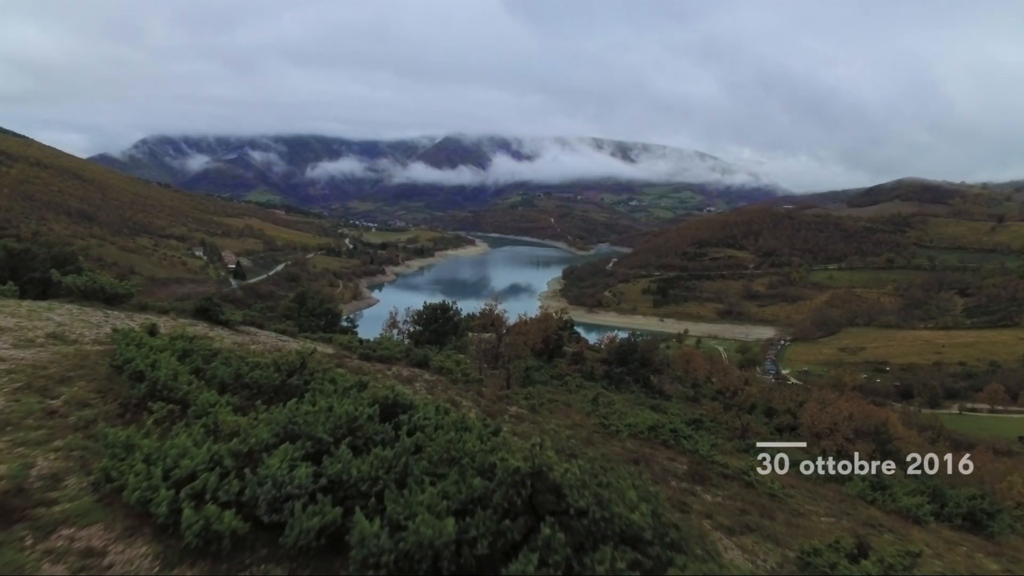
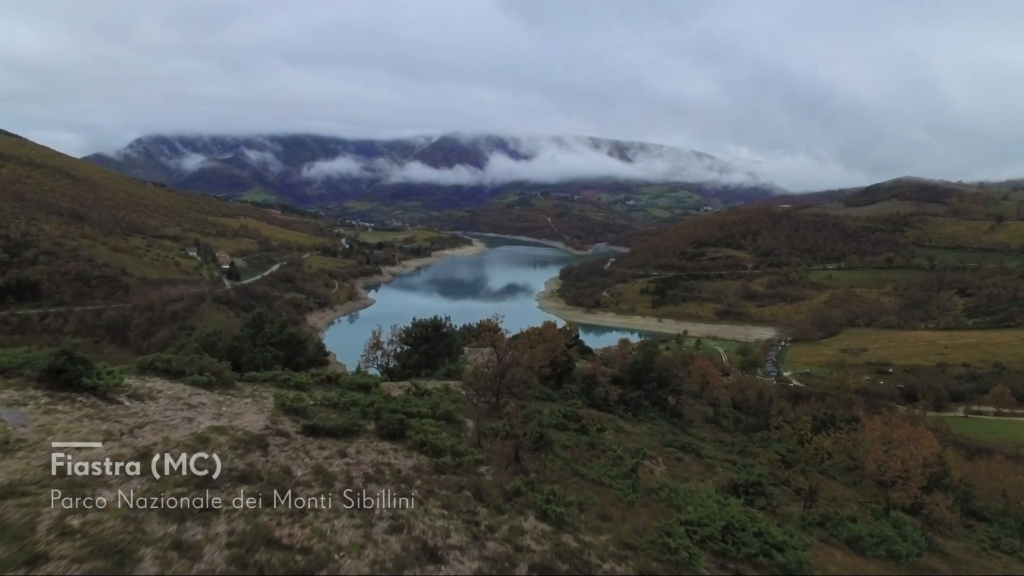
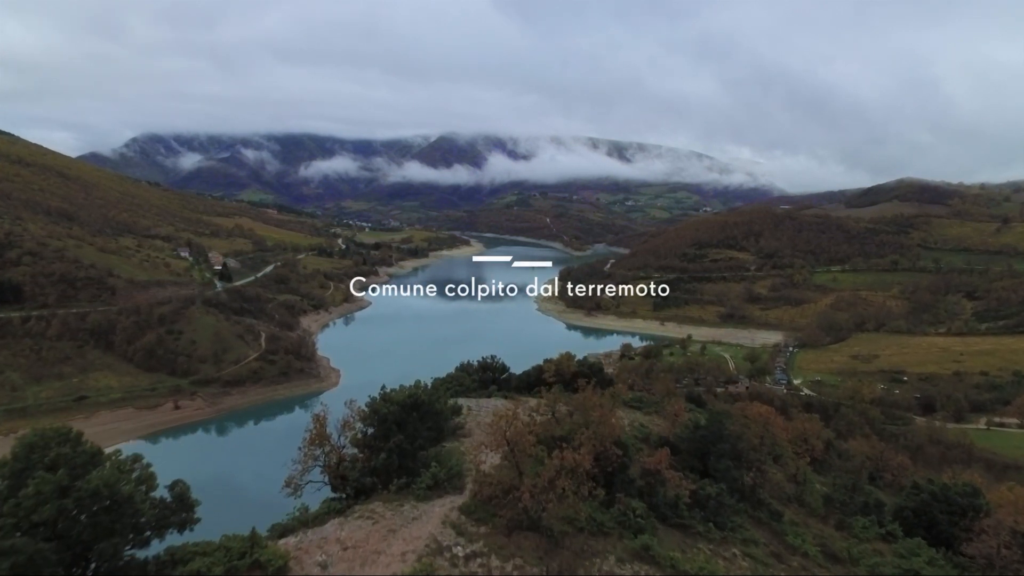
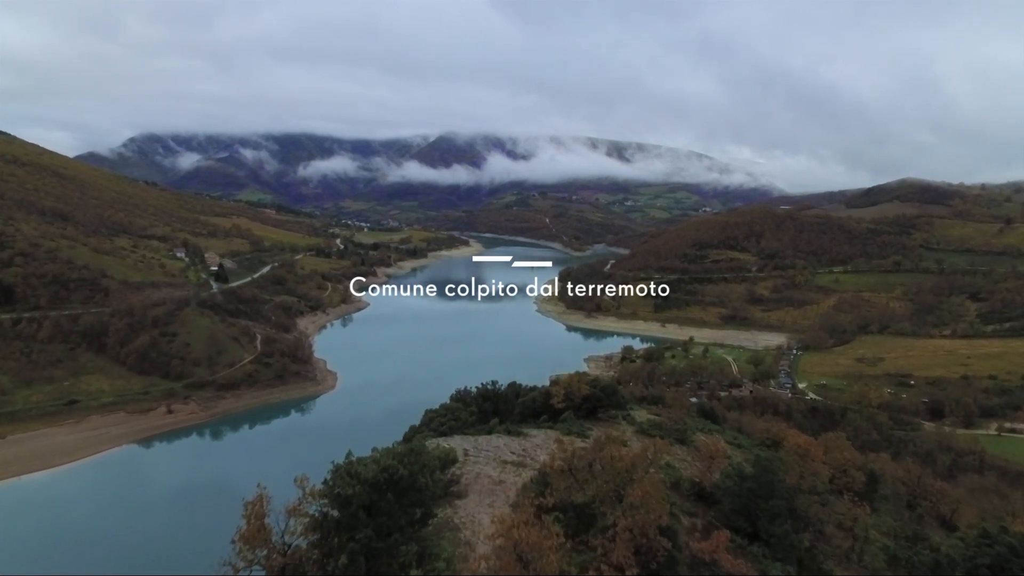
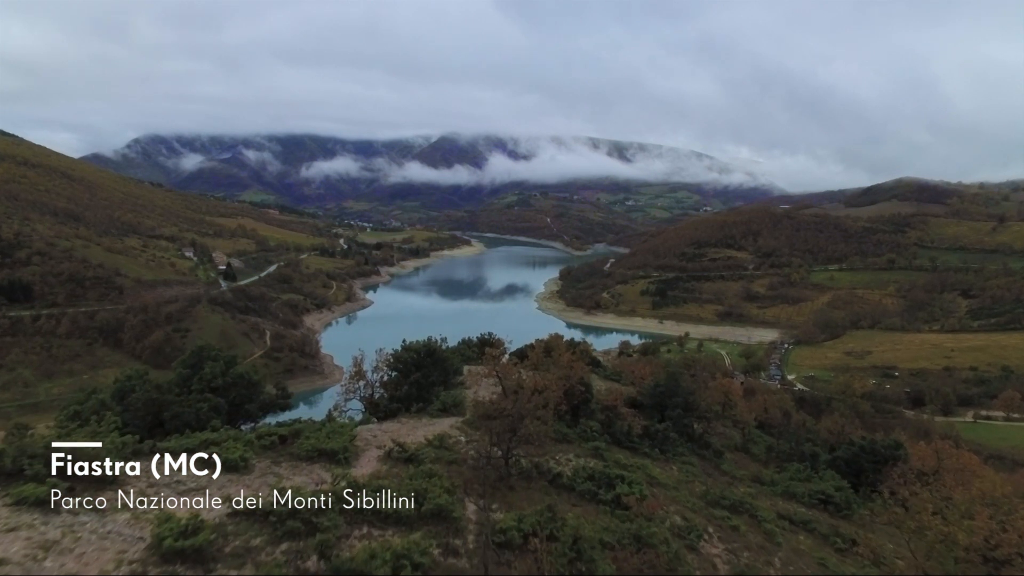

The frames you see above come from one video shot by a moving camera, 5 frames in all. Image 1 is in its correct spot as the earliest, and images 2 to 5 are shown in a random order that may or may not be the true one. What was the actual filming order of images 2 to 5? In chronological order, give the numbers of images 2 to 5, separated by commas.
2, 5, 3, 4
